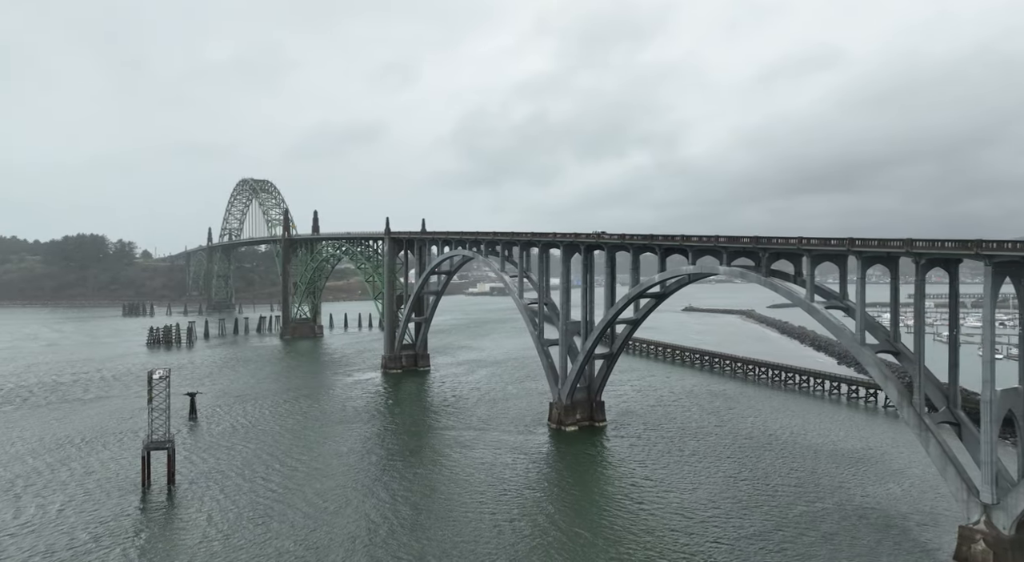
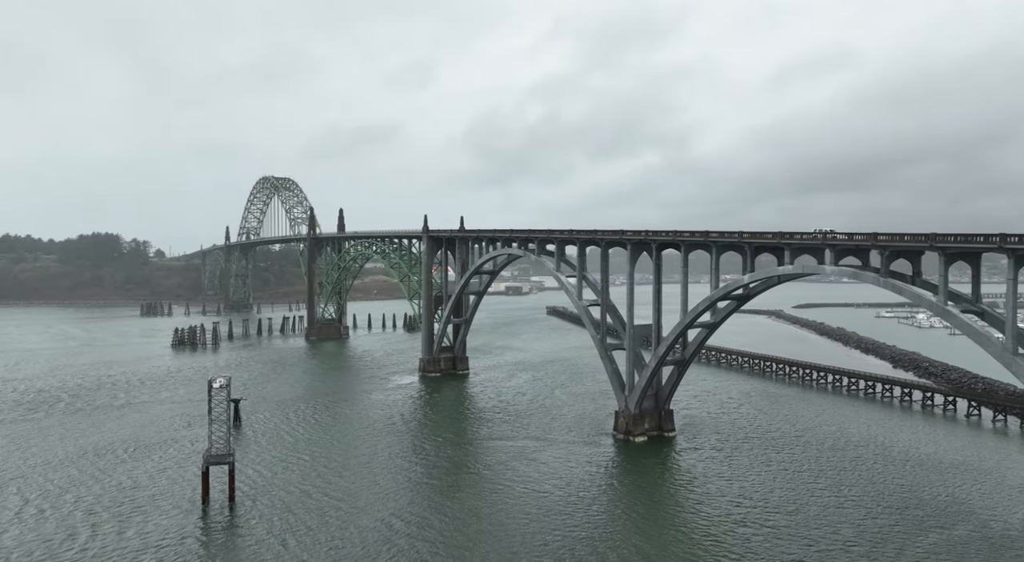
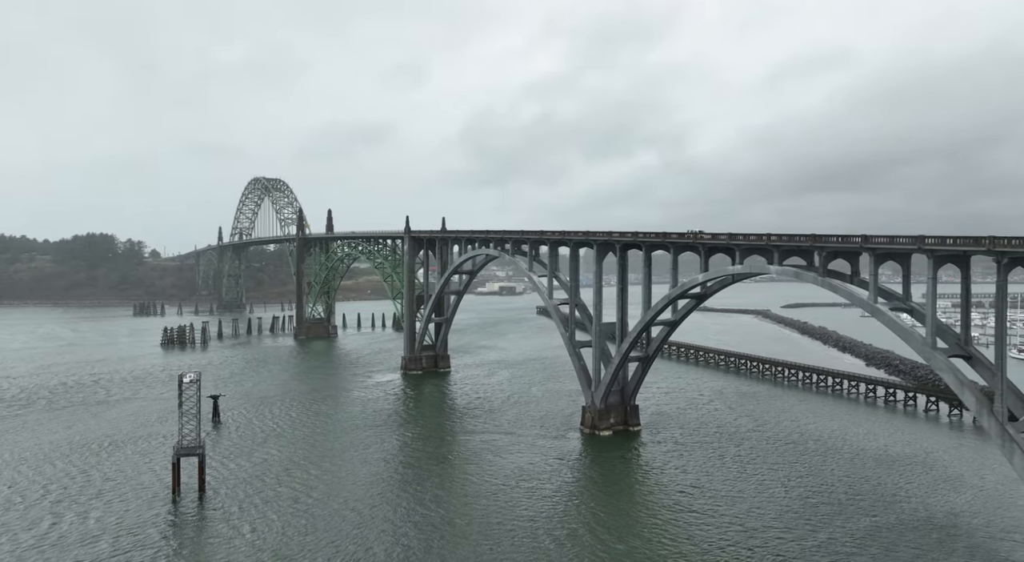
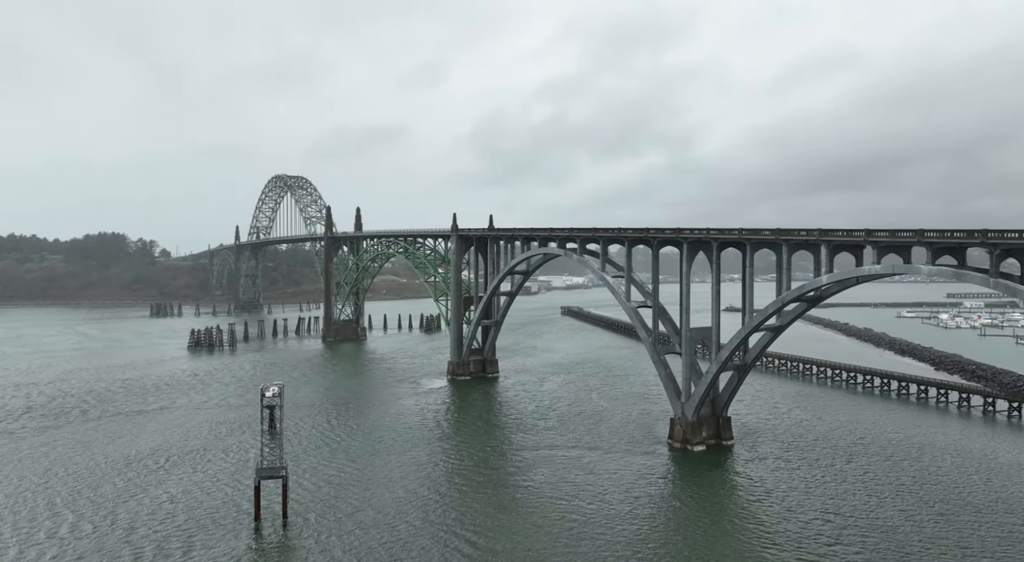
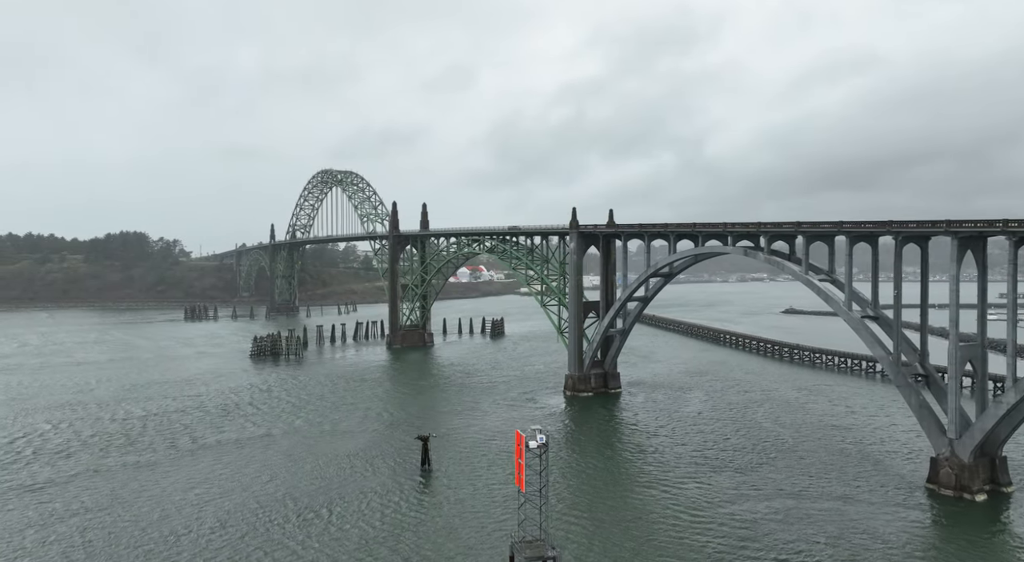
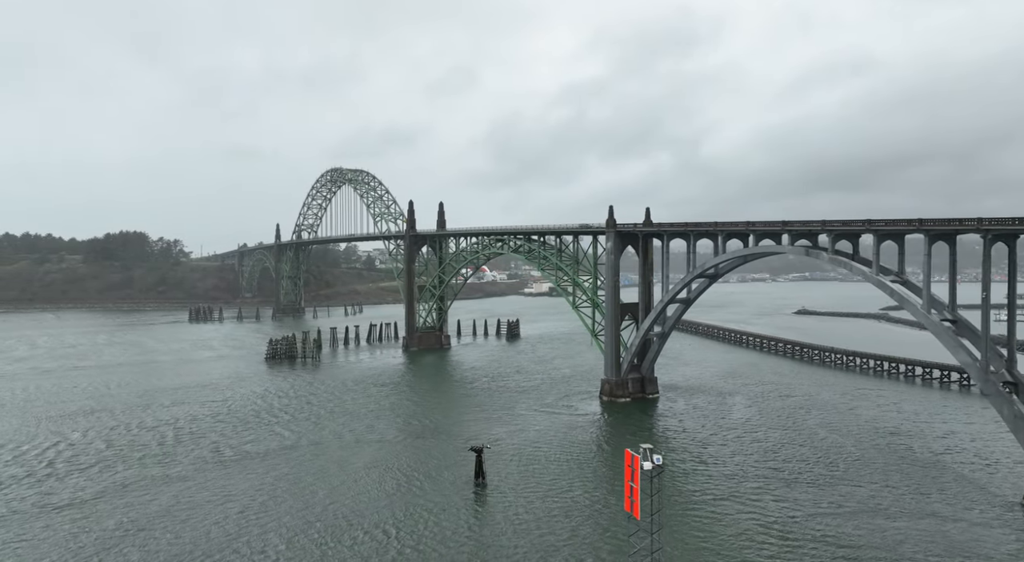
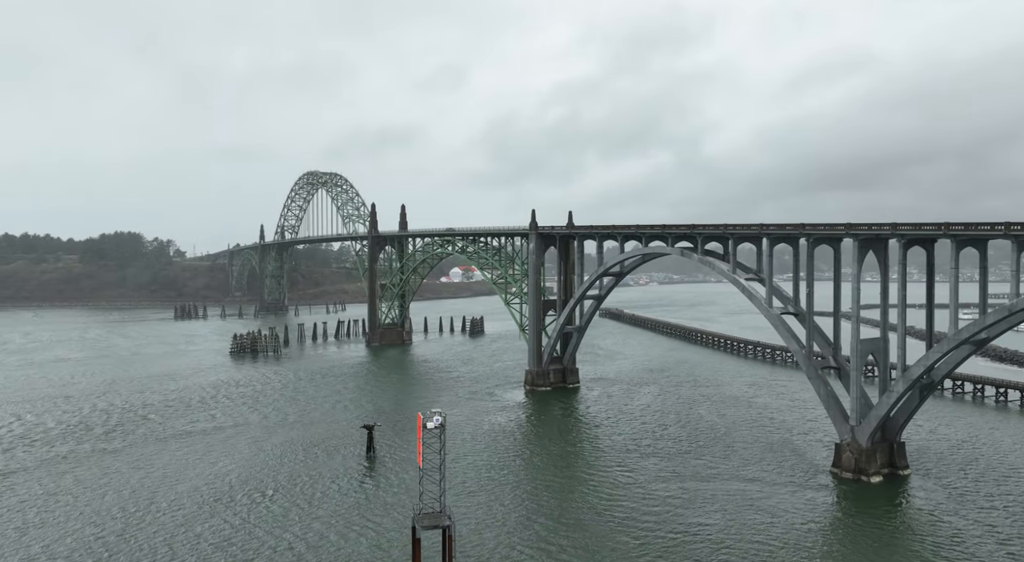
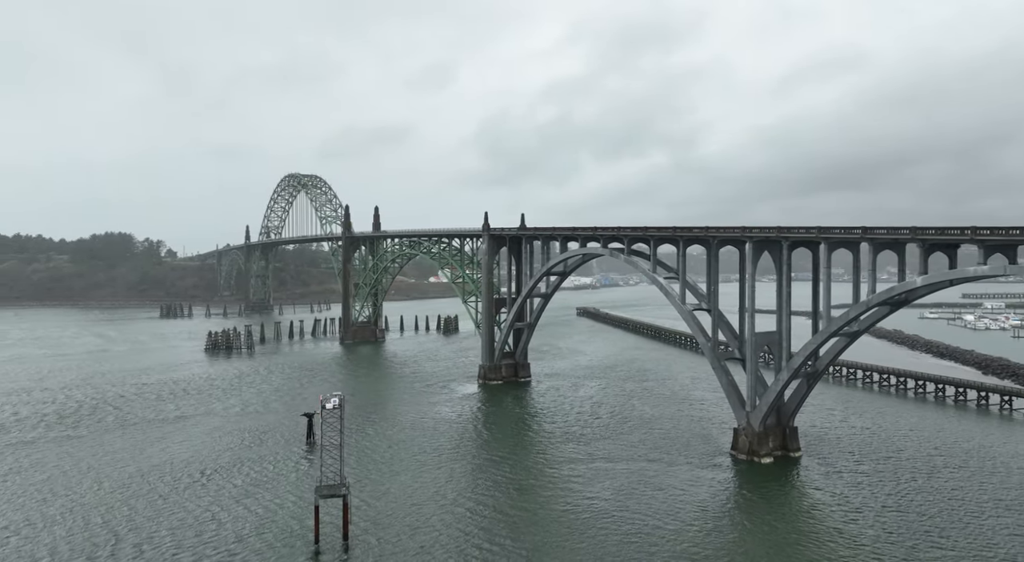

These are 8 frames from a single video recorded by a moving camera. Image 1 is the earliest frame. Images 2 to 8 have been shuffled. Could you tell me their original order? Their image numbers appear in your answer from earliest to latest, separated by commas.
3, 2, 4, 8, 7, 5, 6
